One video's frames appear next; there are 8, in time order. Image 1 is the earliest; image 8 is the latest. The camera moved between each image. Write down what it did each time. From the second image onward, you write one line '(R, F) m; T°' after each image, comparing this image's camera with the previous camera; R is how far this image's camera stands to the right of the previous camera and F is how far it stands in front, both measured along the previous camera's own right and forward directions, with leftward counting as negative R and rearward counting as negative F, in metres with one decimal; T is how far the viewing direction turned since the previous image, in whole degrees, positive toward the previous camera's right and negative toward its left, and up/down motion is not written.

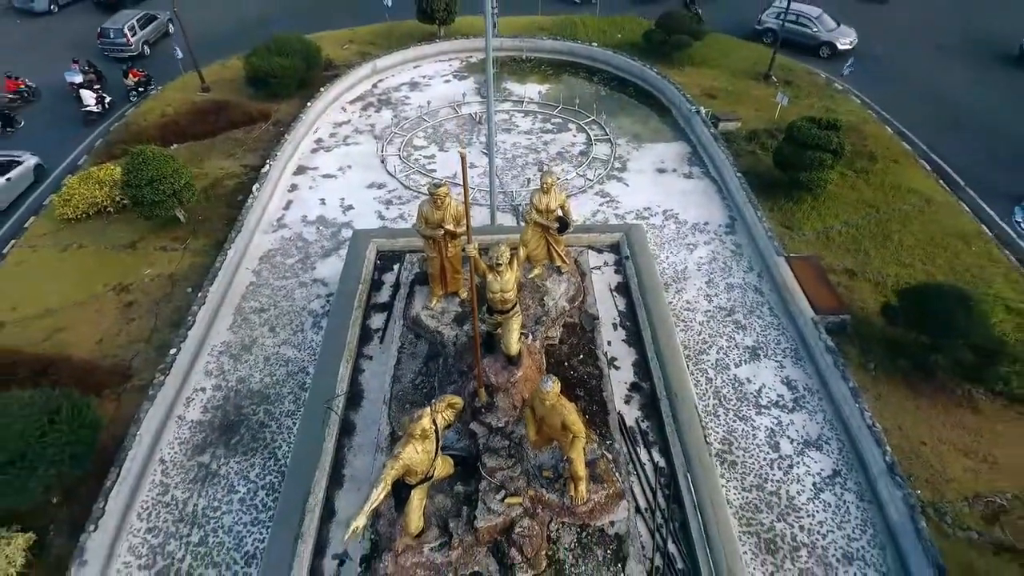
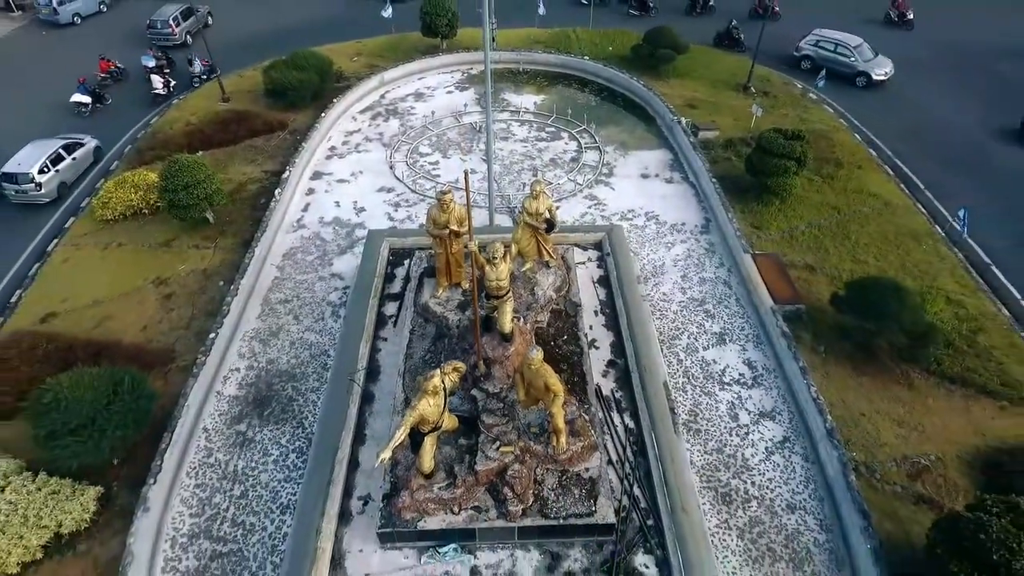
(+0.1, -1.6) m; 0°
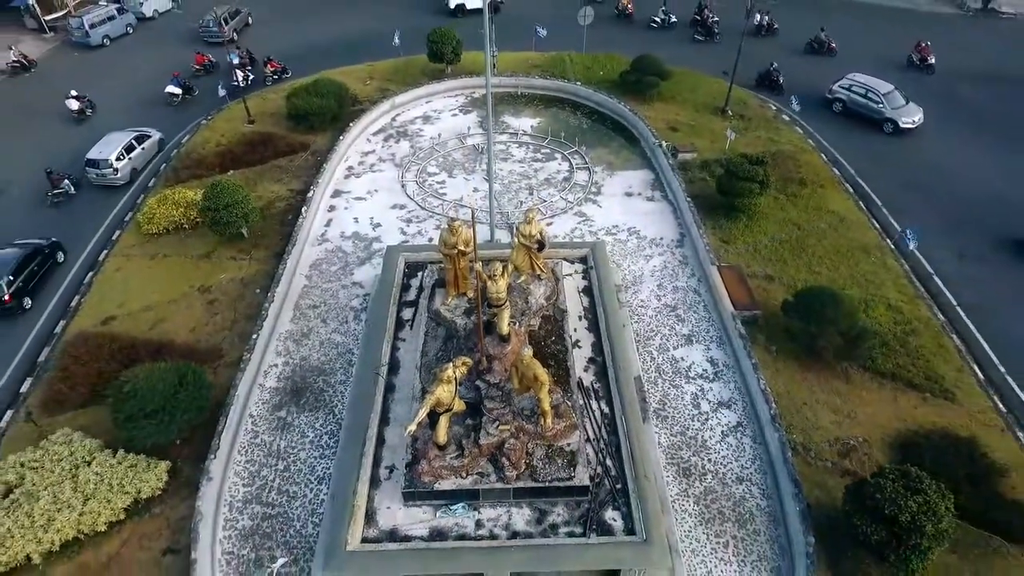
(+0.1, -2.1) m; 0°
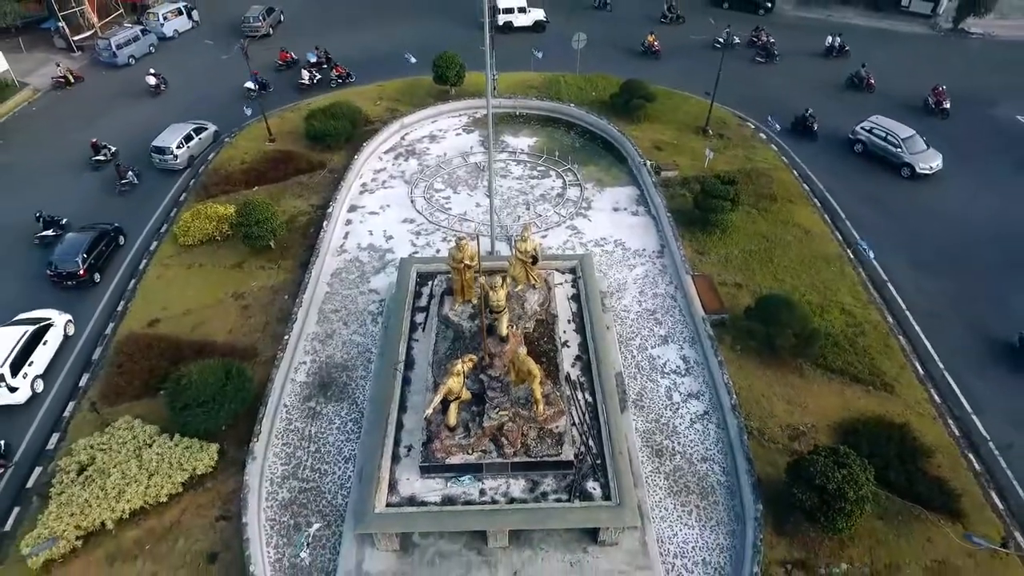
(0.0, -2.1) m; 0°
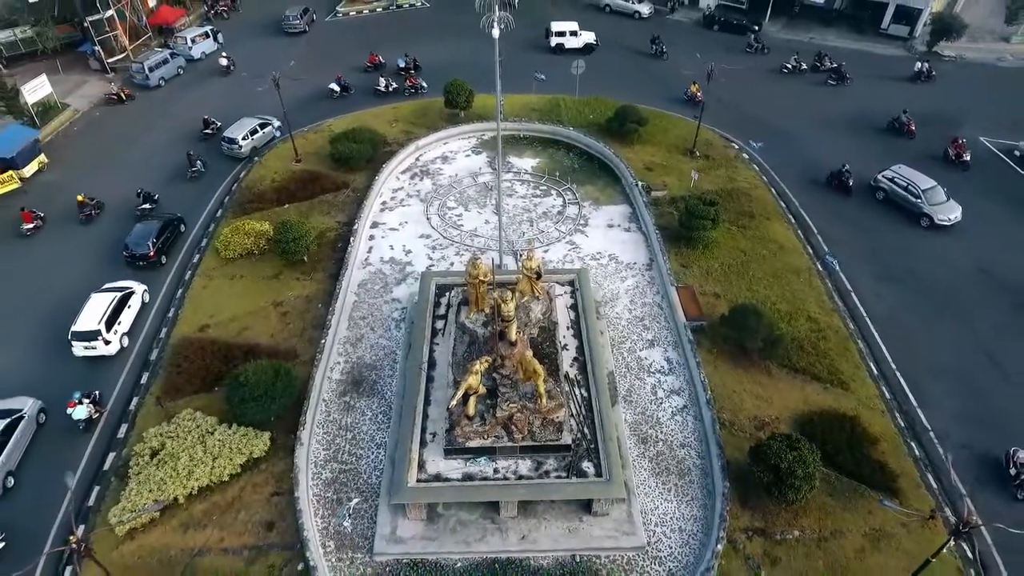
(-0.2, -2.5) m; 0°
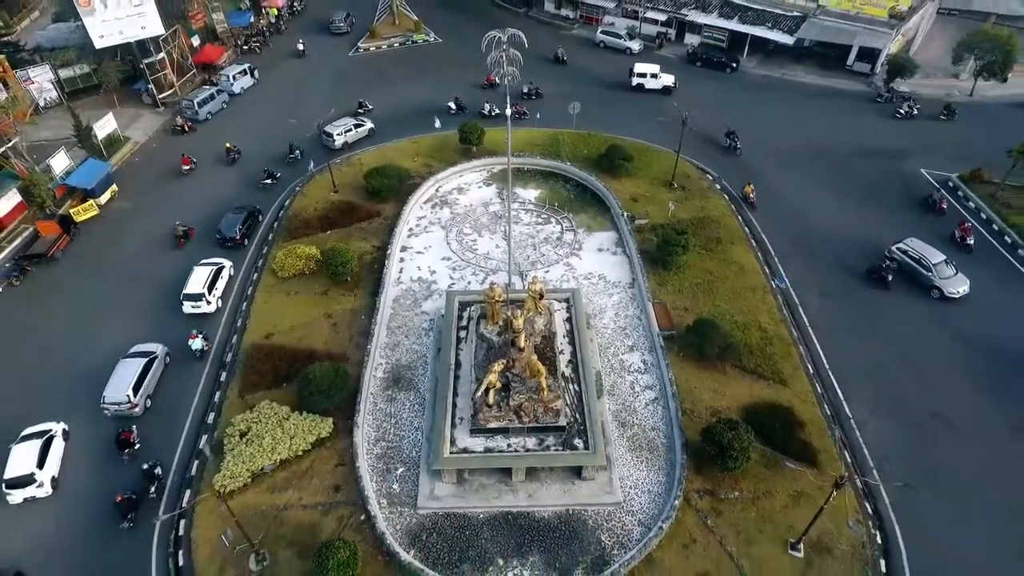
(-0.3, -4.8) m; 0°
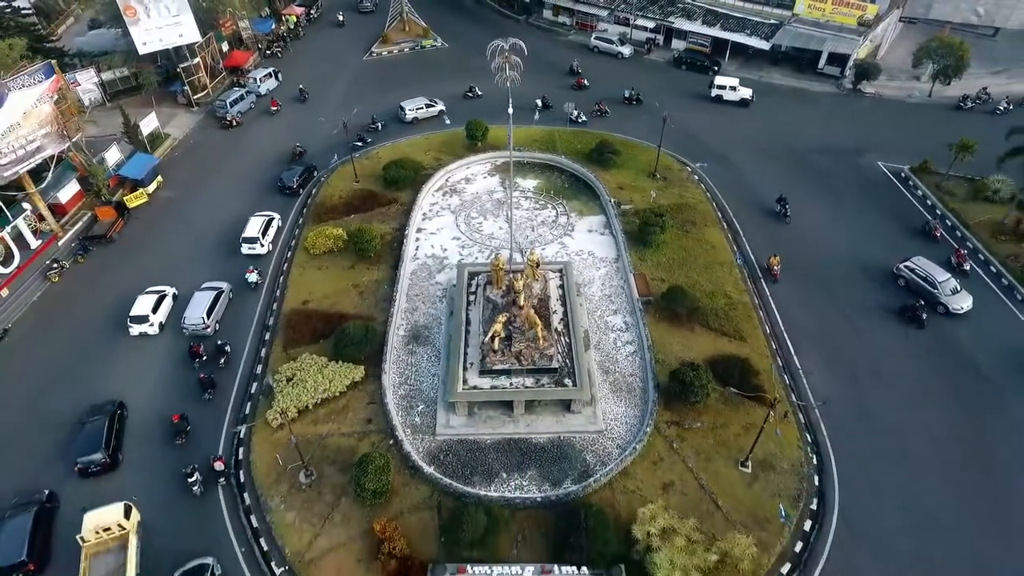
(0.0, -4.3) m; 0°
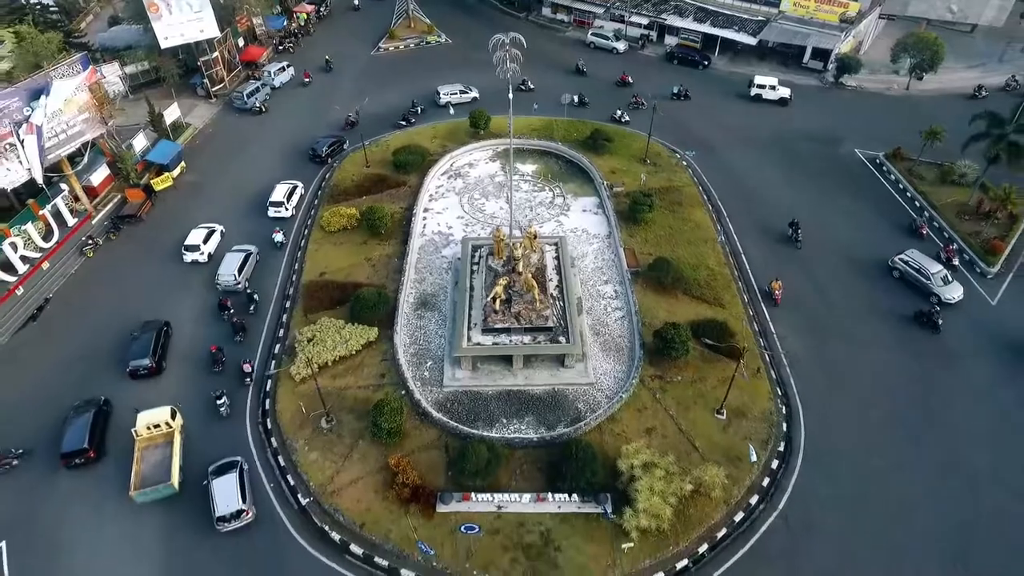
(+0.1, -2.7) m; 0°
